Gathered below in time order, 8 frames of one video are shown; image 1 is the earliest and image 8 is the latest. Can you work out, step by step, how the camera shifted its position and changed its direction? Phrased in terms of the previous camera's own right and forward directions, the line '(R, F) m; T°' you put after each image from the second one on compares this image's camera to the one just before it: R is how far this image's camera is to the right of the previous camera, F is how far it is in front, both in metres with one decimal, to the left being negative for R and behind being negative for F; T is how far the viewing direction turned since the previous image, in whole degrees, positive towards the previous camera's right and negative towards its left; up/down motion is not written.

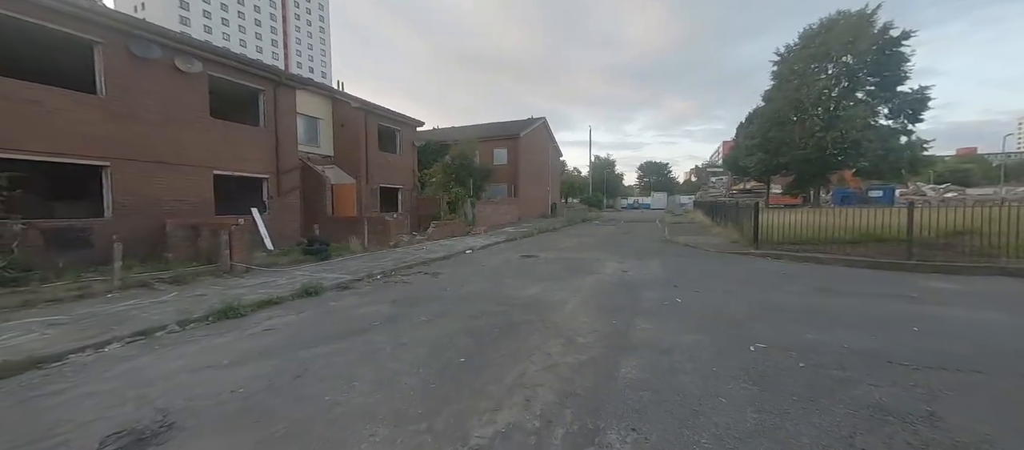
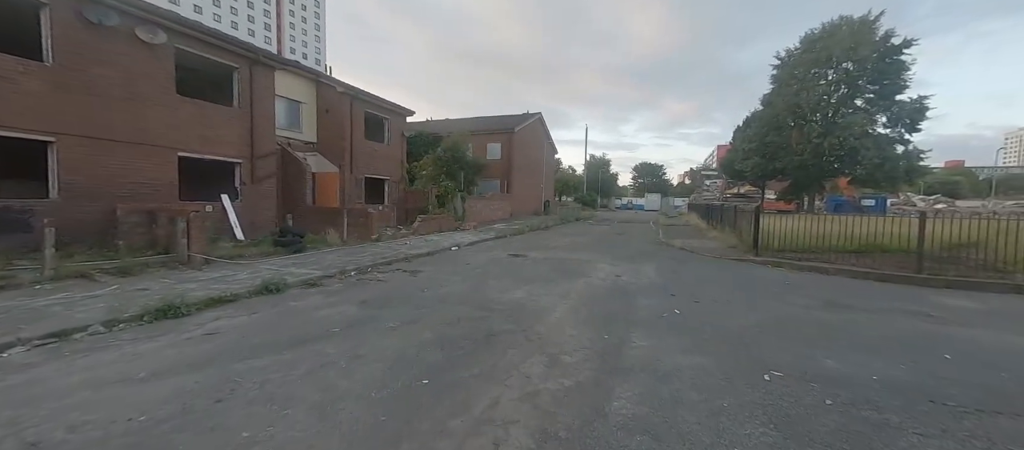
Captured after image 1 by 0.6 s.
(+0.1, +0.7) m; +1°
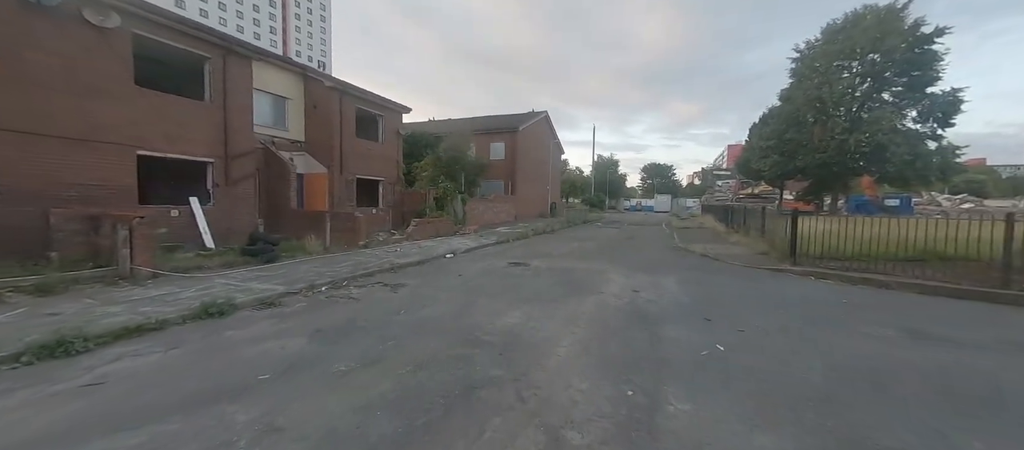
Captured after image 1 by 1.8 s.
(+0.2, +1.4) m; -1°
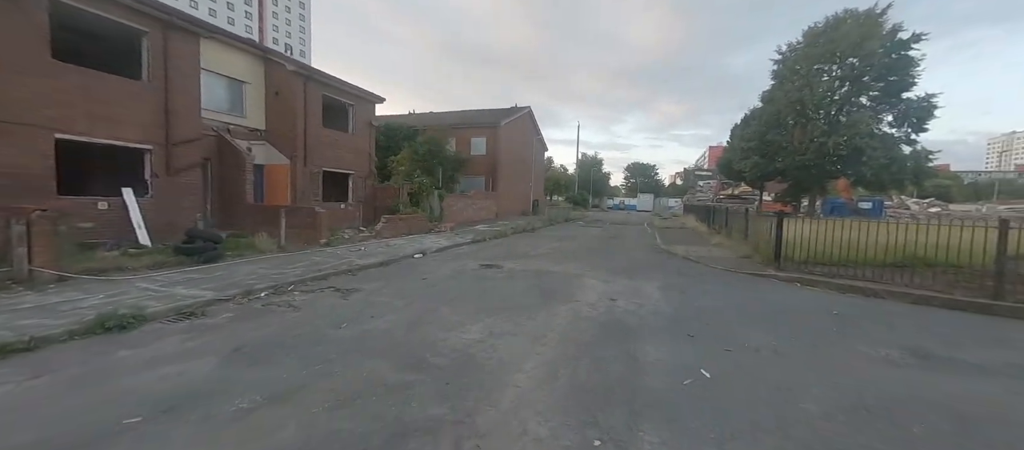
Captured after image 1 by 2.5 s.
(+0.3, +0.8) m; +2°
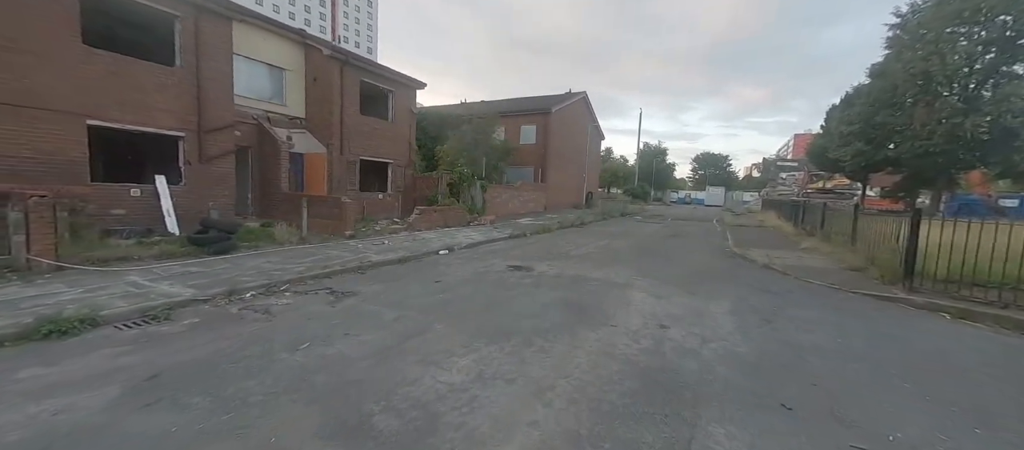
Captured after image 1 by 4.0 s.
(+0.5, +1.5) m; -9°
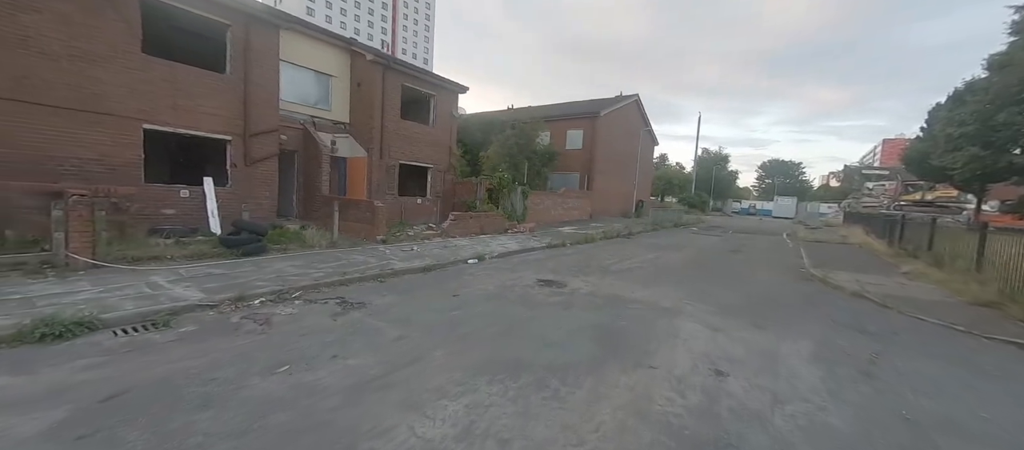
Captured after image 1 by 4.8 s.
(+0.3, +0.8) m; -7°
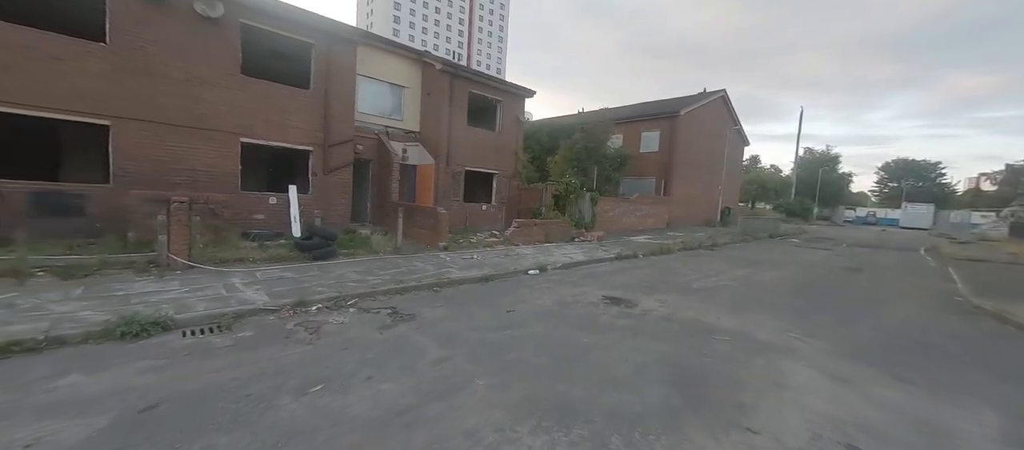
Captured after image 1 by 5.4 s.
(+0.2, +0.6) m; -11°
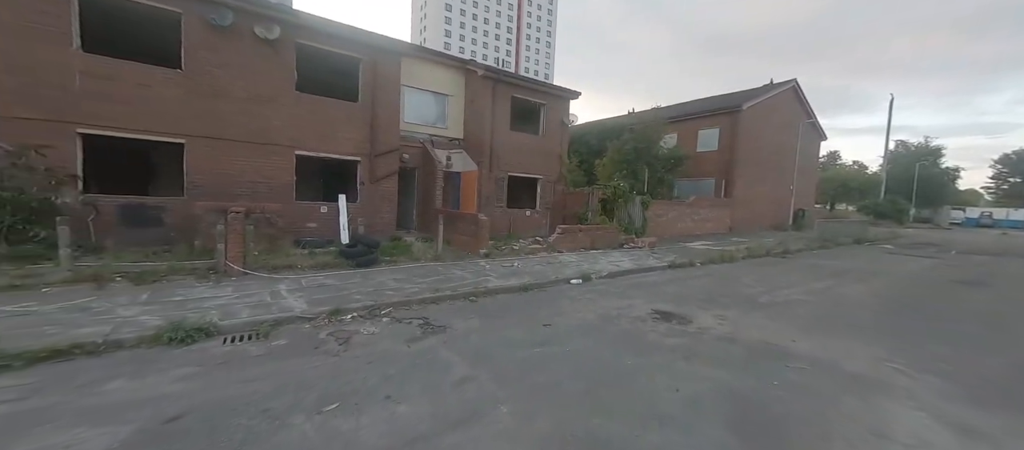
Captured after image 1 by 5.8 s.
(+0.2, +0.4) m; -8°
